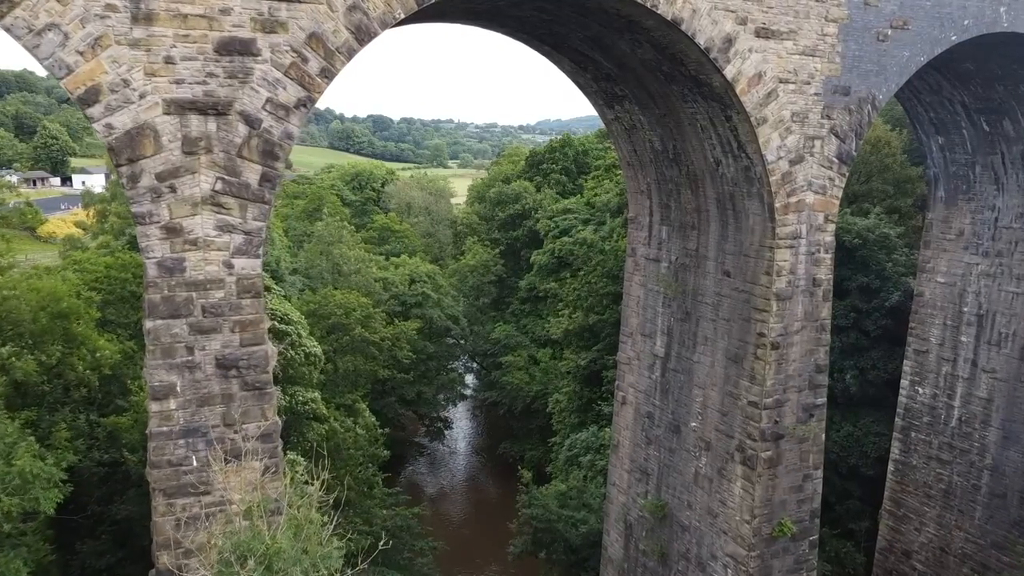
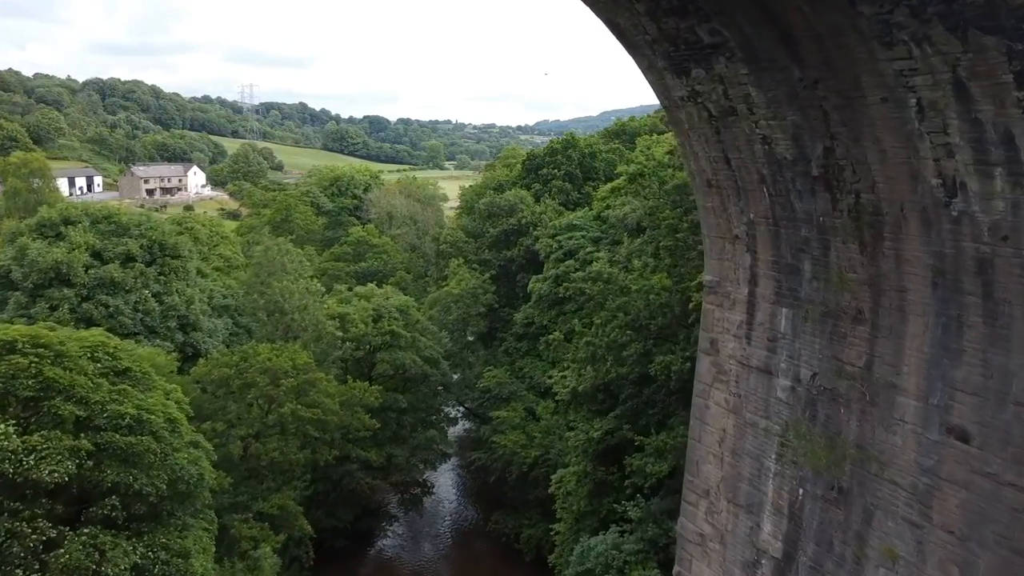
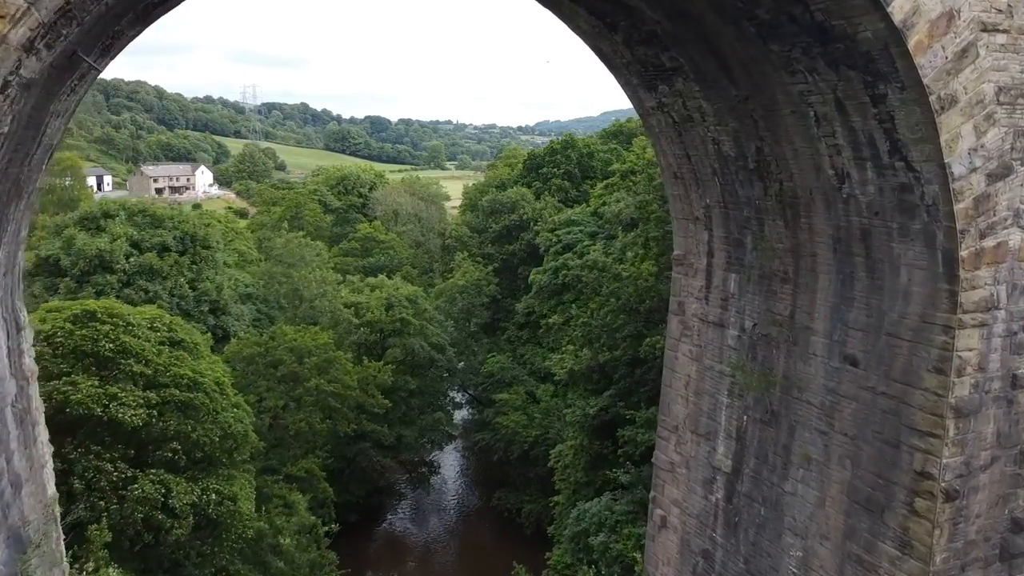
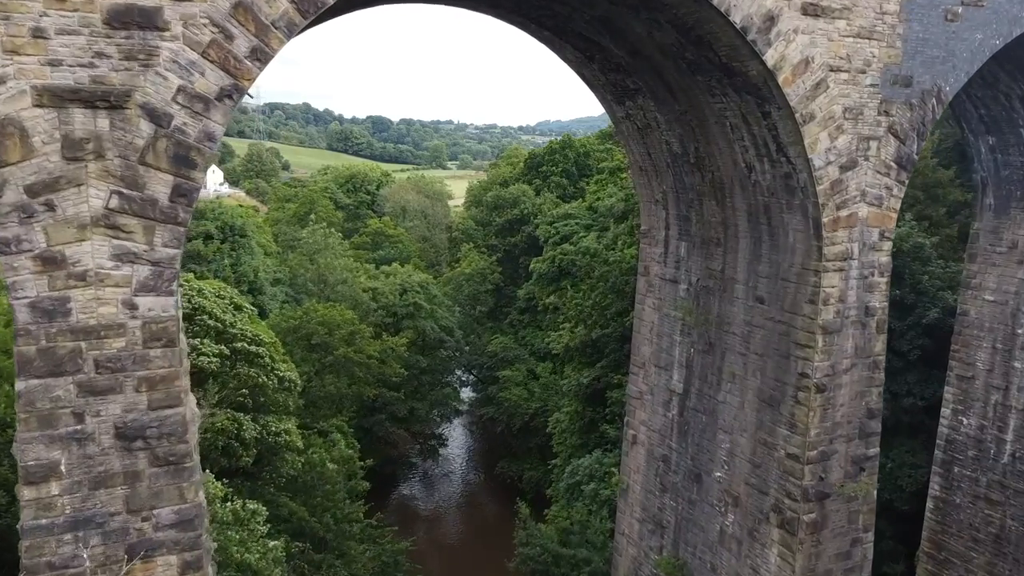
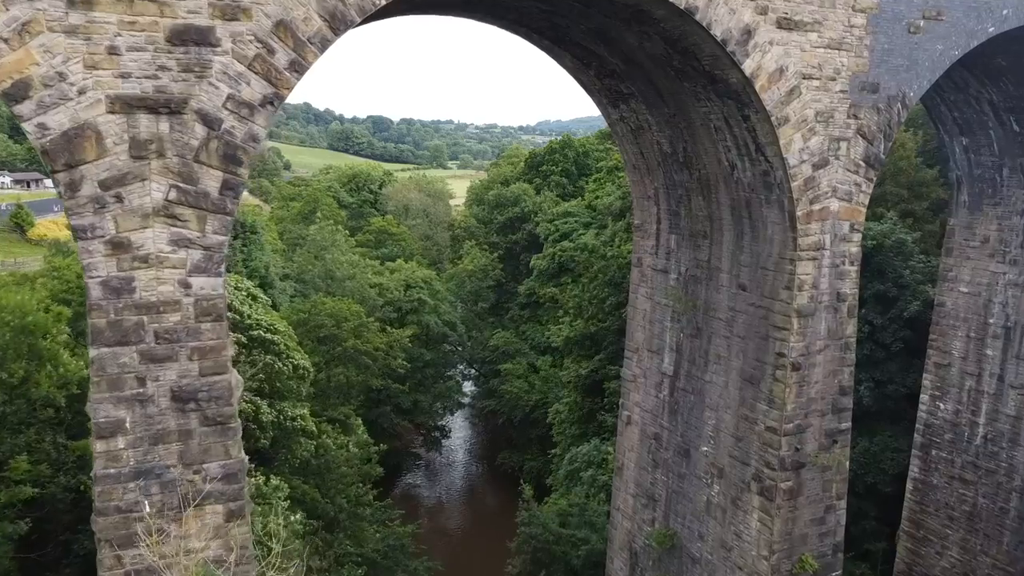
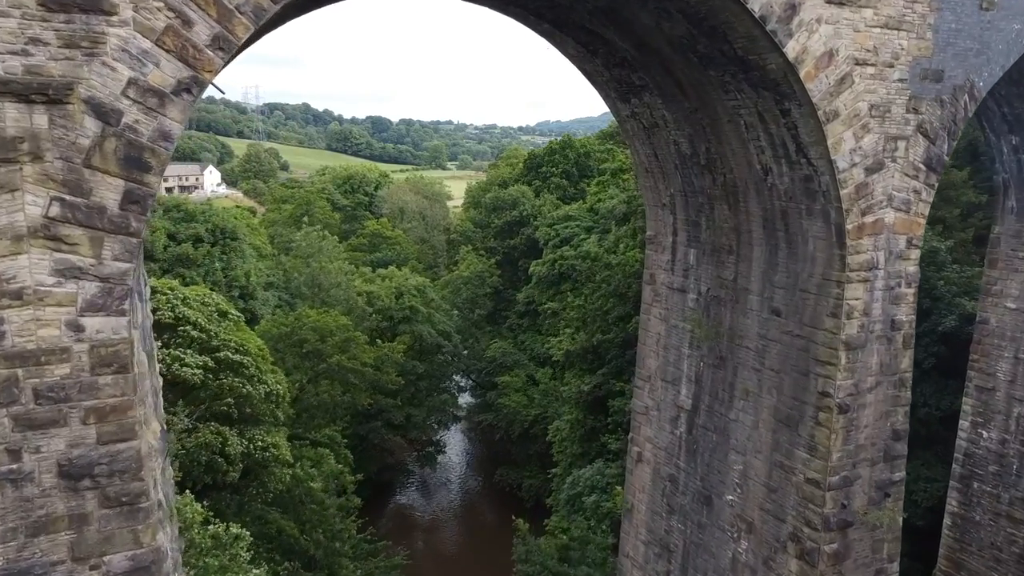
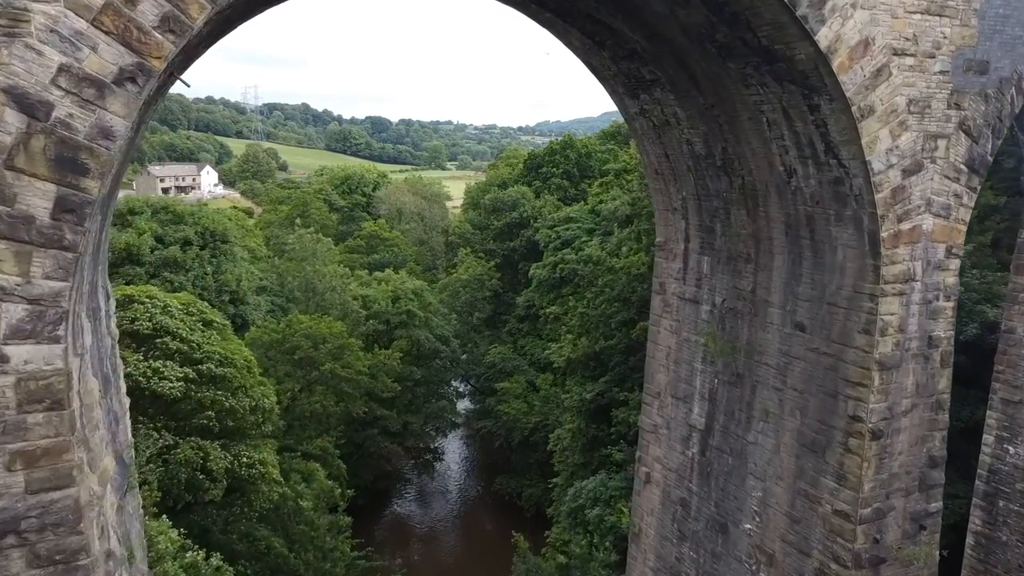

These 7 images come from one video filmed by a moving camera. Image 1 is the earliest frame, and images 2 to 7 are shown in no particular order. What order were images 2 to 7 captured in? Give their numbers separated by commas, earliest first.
5, 4, 6, 7, 3, 2
